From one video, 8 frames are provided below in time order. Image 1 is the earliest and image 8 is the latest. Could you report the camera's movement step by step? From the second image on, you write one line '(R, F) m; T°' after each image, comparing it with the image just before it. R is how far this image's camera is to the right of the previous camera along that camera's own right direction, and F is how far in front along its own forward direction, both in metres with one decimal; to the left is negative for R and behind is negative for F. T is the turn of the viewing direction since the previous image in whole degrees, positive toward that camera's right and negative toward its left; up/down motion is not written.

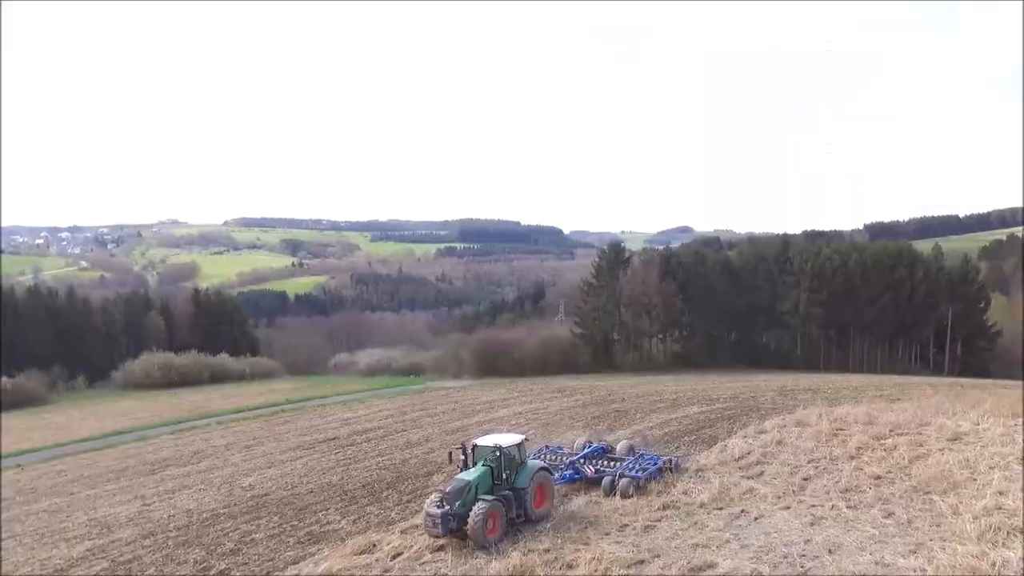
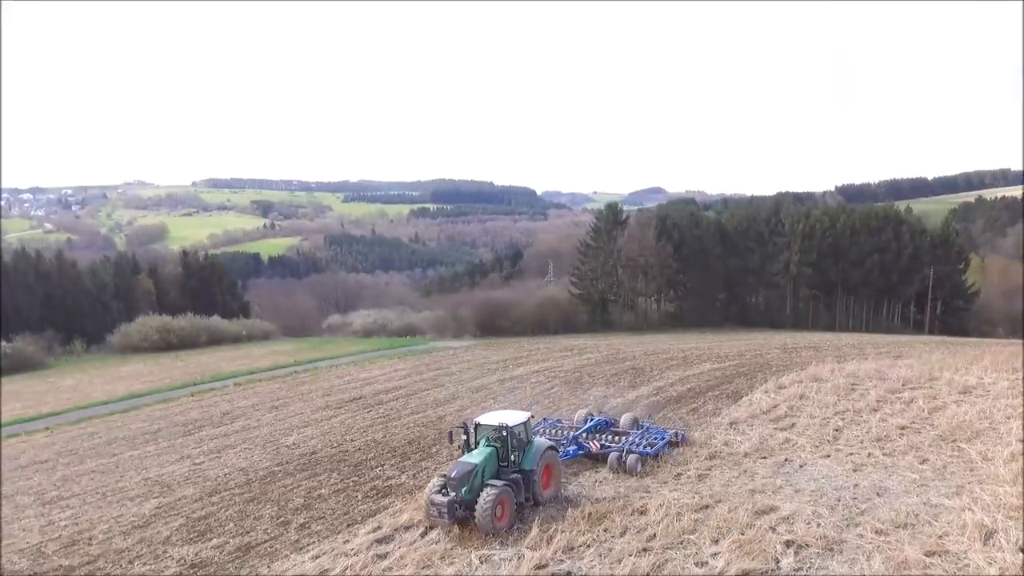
(-1.3, -0.3) m; +3°
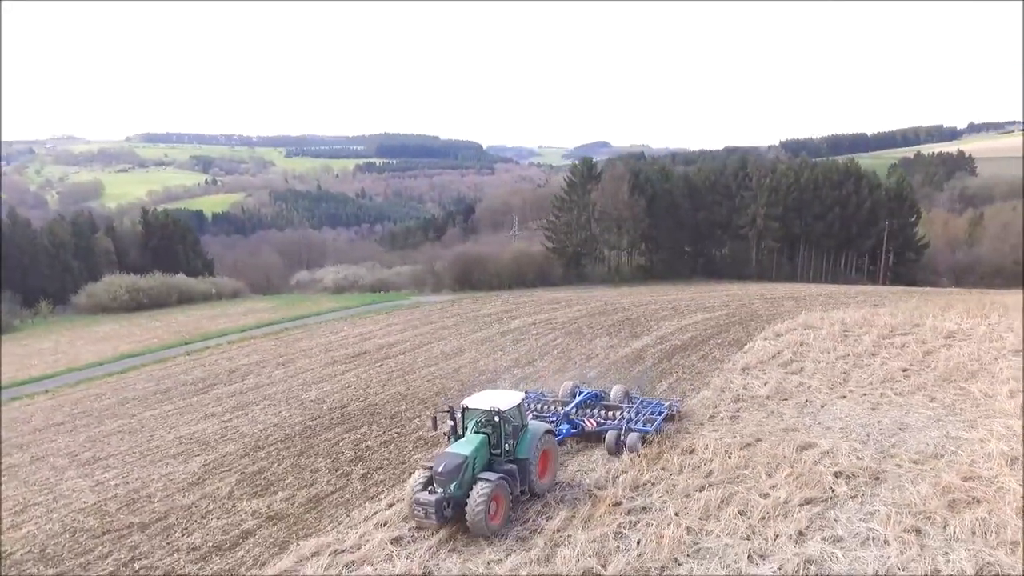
(-1.5, -0.2) m; +5°
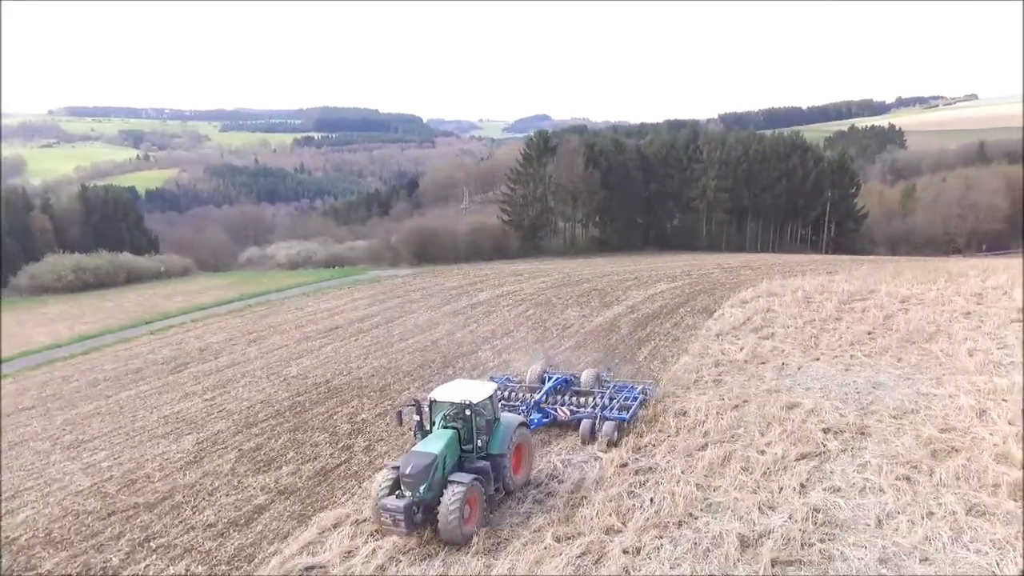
(-0.8, -0.1) m; +5°
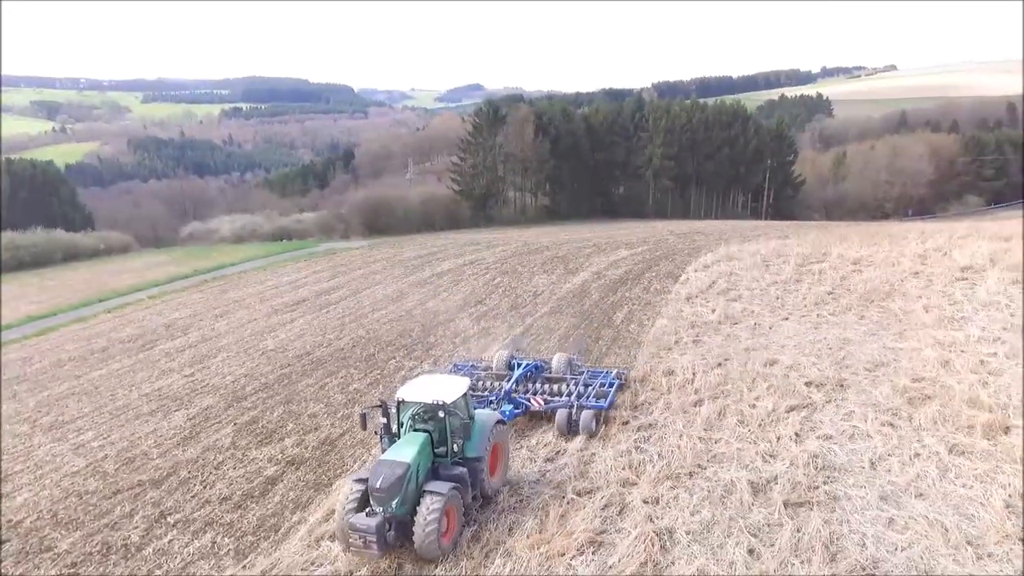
(-0.8, -0.1) m; +5°
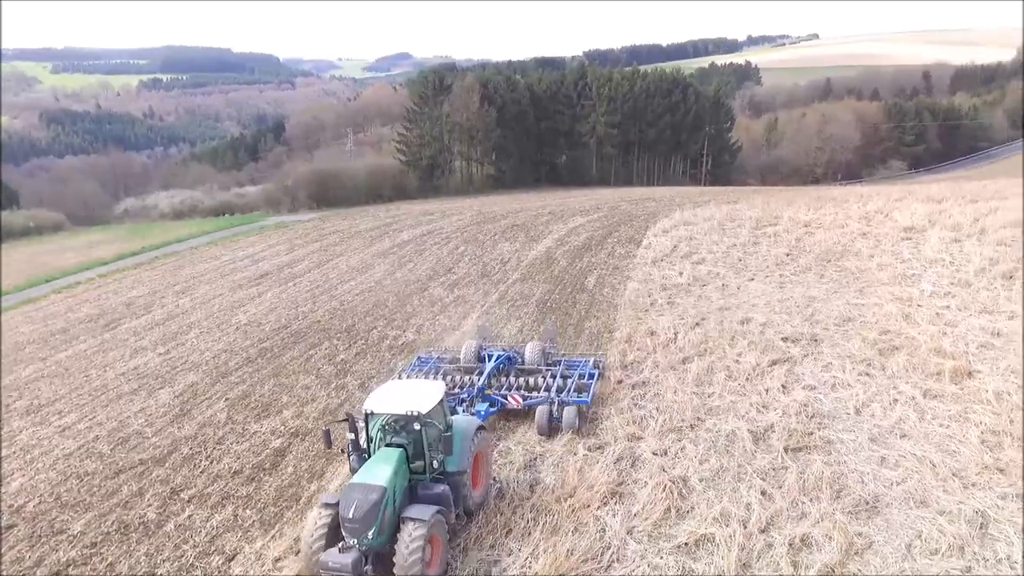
(-0.8, -0.1) m; +5°
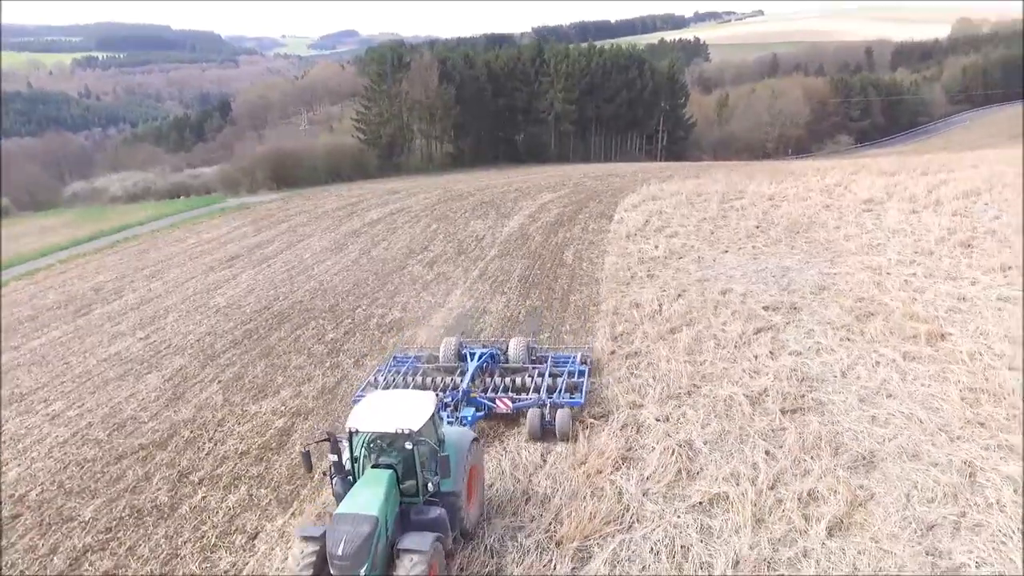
(-0.6, -0.1) m; +4°
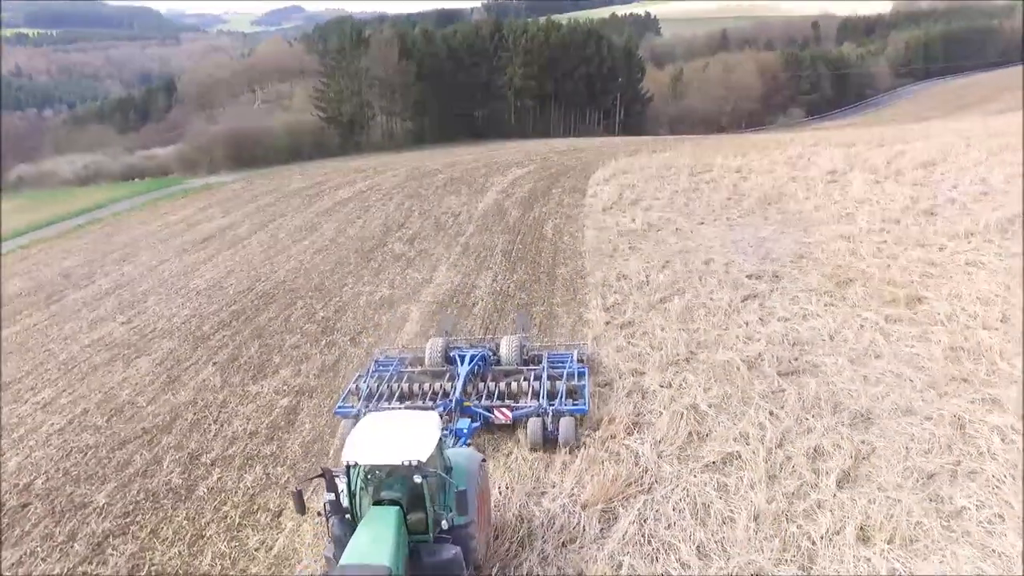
(-0.6, -0.1) m; +4°
